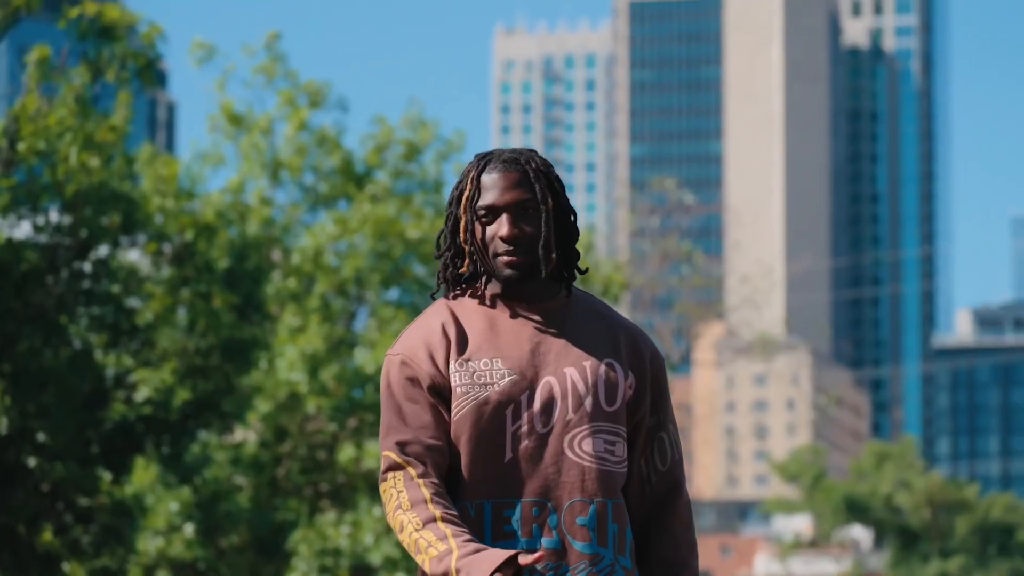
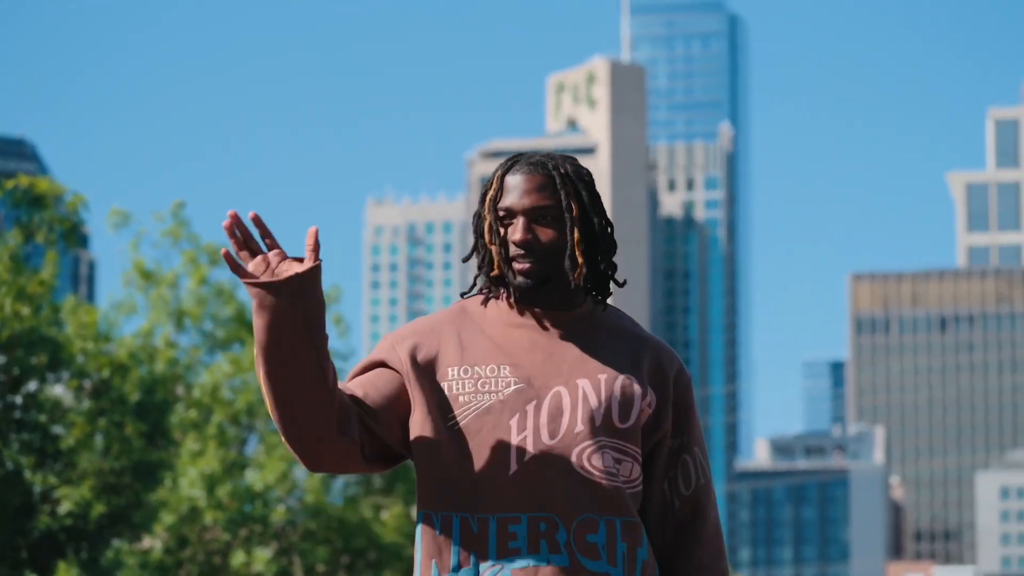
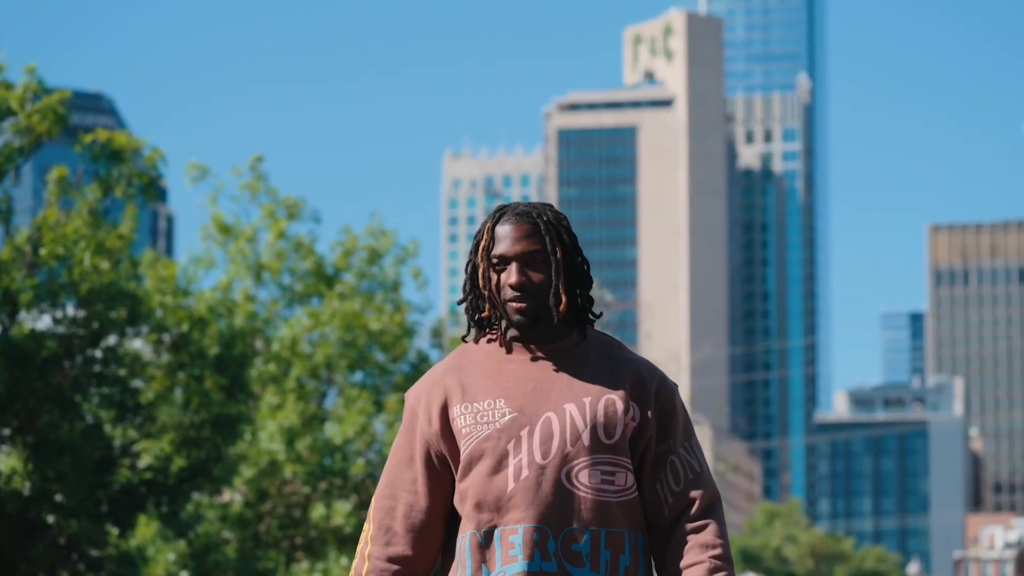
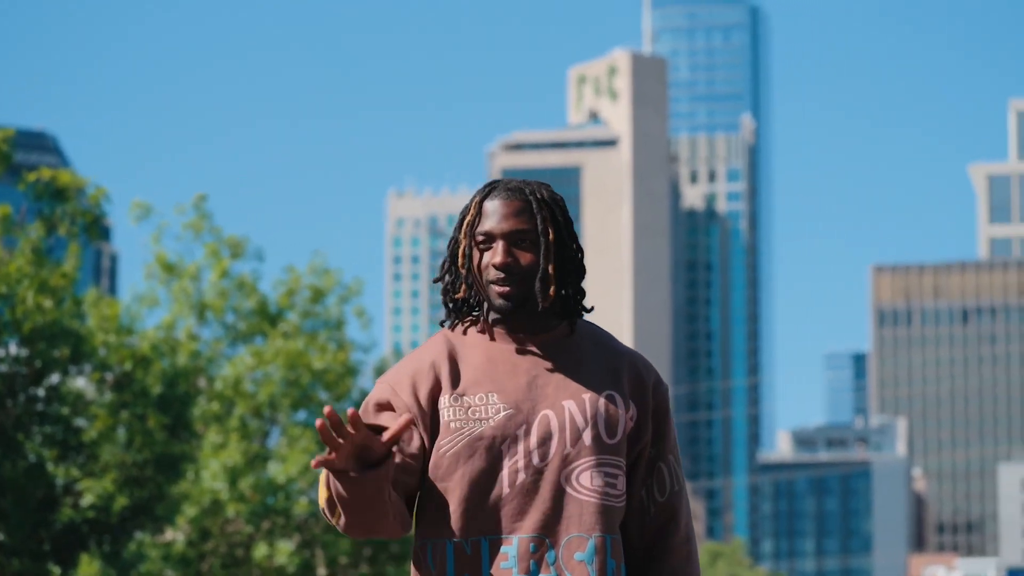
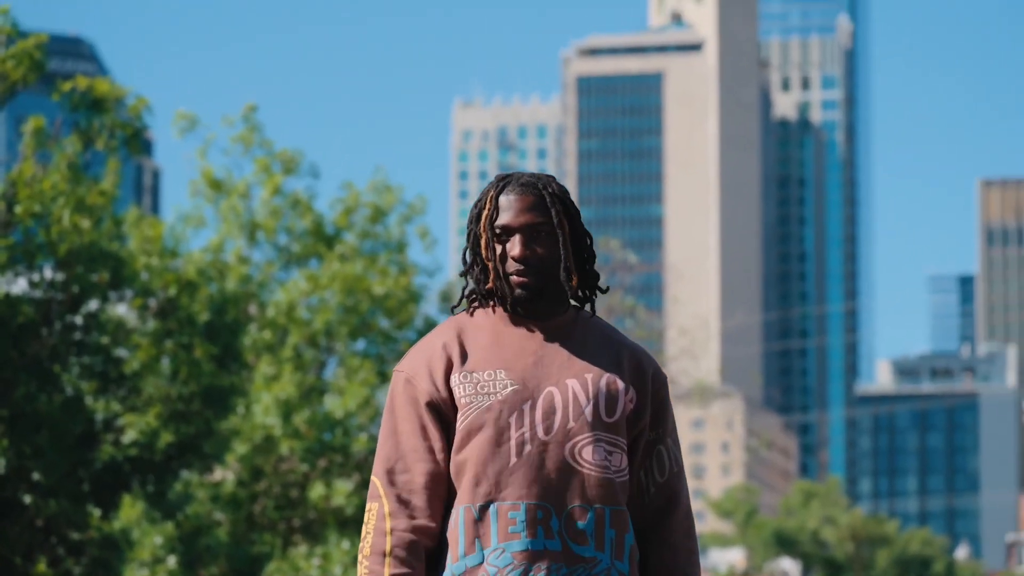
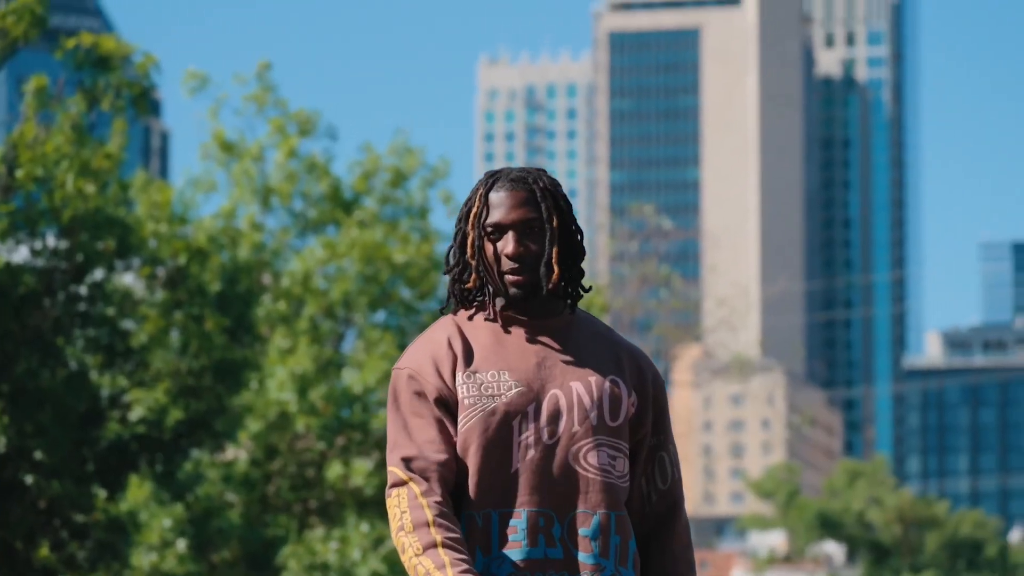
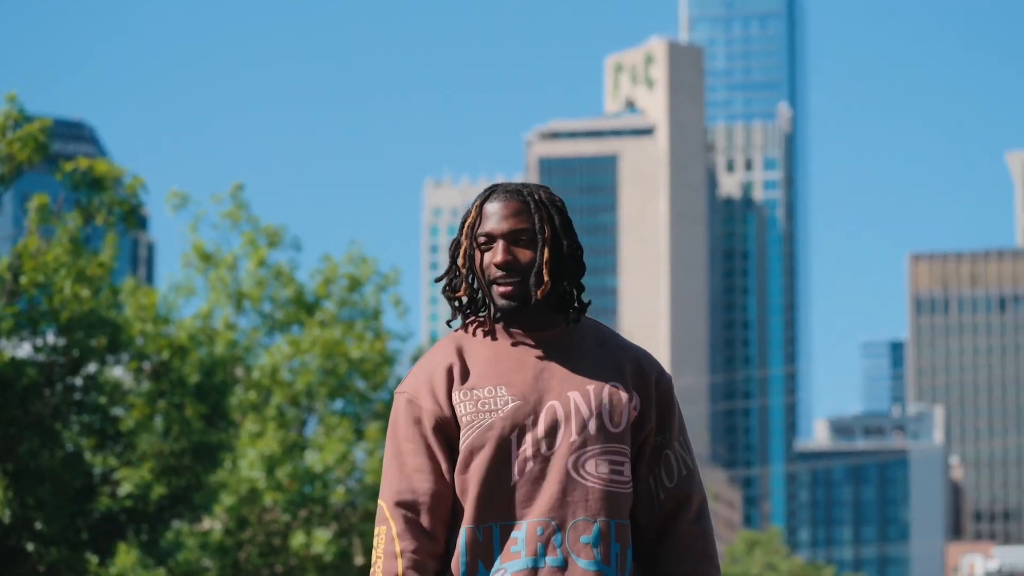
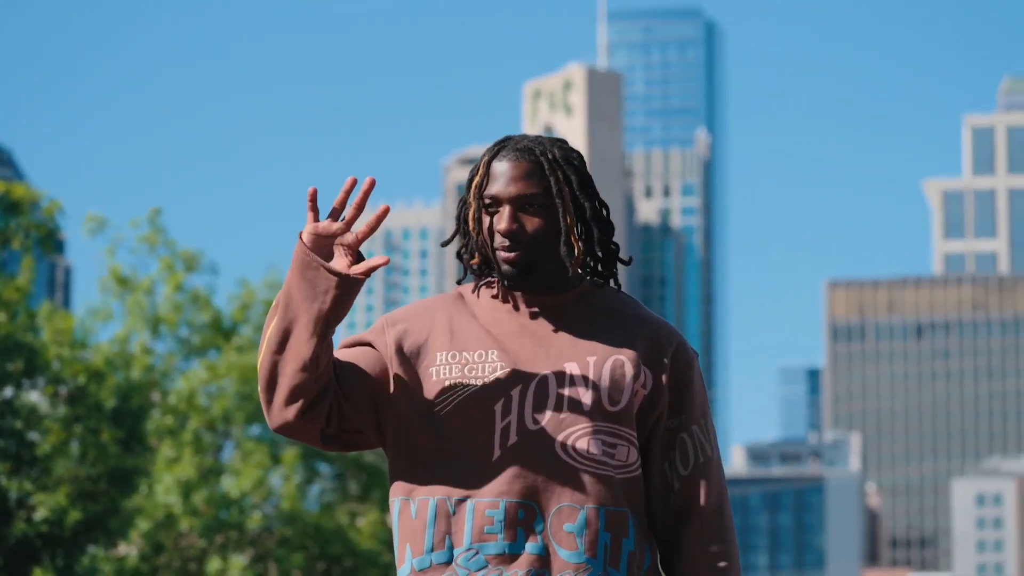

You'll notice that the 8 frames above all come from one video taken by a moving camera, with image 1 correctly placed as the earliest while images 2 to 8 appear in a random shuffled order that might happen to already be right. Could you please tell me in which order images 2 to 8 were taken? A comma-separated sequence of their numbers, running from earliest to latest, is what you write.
6, 5, 3, 7, 4, 2, 8
